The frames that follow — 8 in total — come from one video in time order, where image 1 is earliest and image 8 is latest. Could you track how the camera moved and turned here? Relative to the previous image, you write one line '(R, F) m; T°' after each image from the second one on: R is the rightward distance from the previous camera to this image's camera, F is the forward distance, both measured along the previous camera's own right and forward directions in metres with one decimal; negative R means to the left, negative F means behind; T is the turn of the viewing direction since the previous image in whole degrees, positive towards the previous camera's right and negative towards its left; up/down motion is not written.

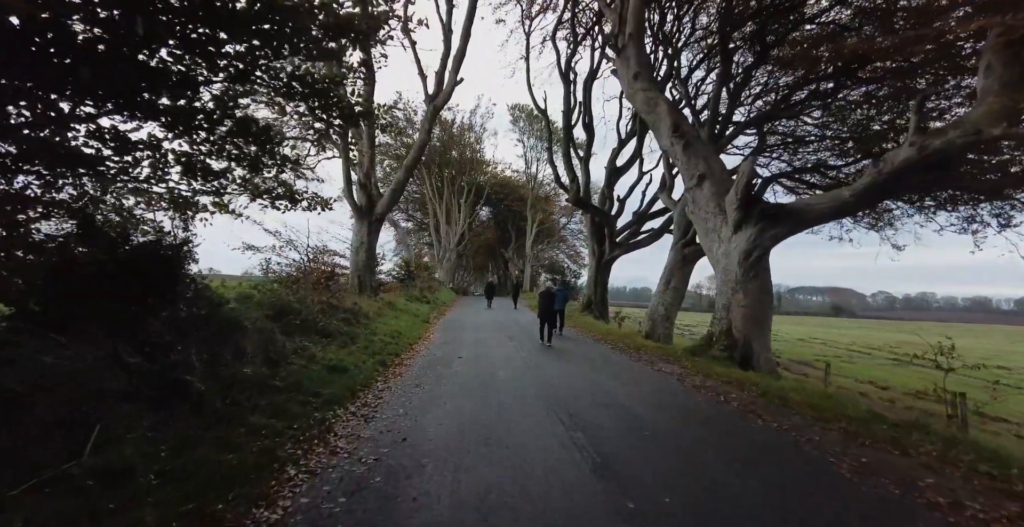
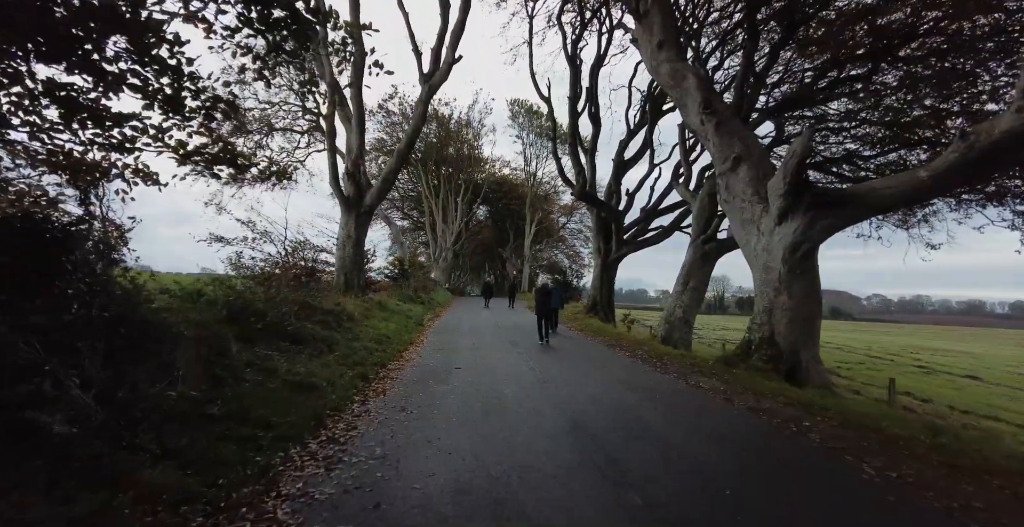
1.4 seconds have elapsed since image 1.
(-0.3, +1.7) m; +1°
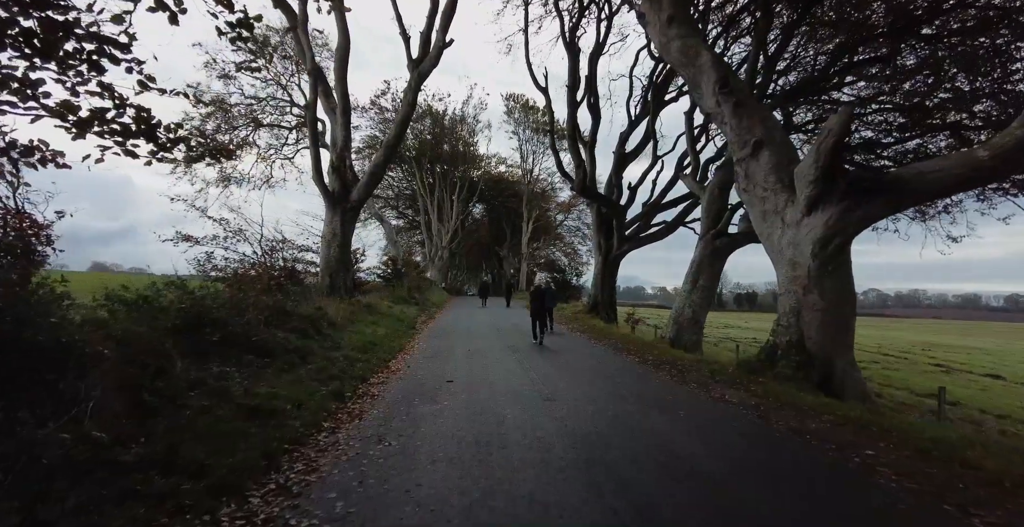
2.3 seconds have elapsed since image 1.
(0.0, +1.1) m; 0°
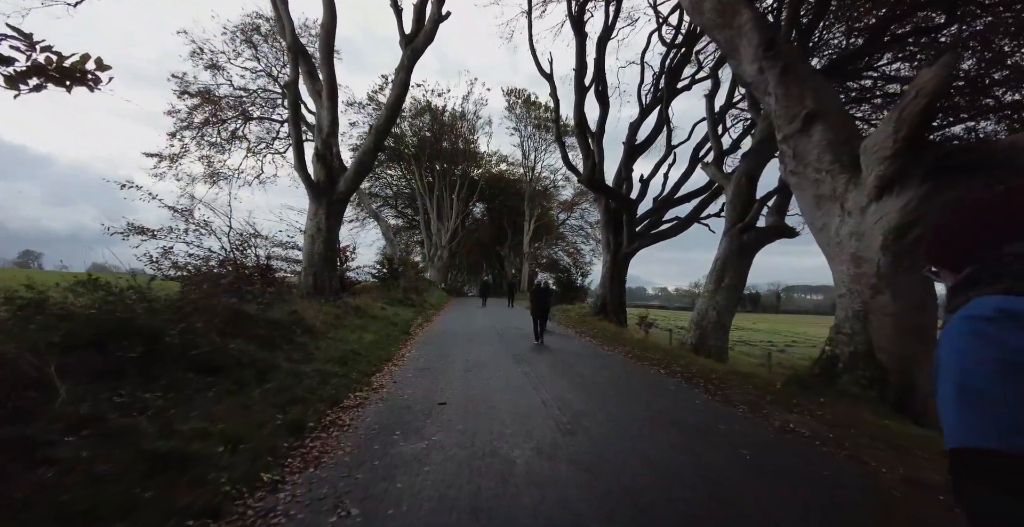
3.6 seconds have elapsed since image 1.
(-0.1, +1.6) m; 0°
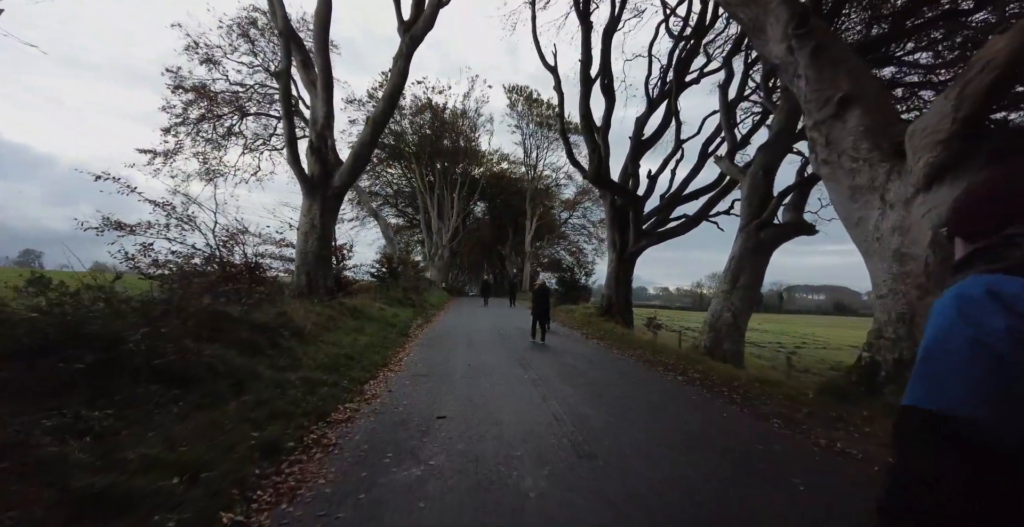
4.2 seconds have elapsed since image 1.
(-0.1, +0.7) m; 0°
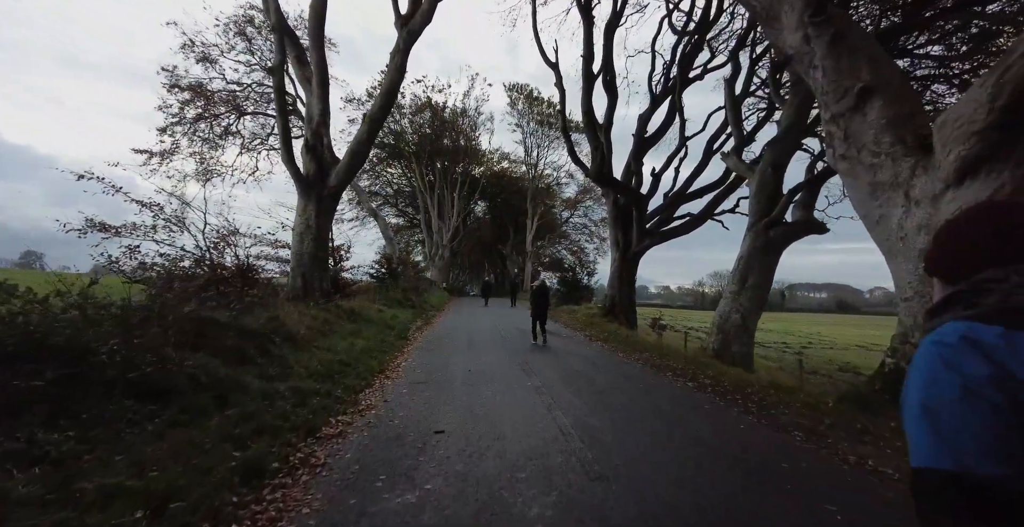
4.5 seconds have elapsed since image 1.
(0.0, +0.4) m; 0°
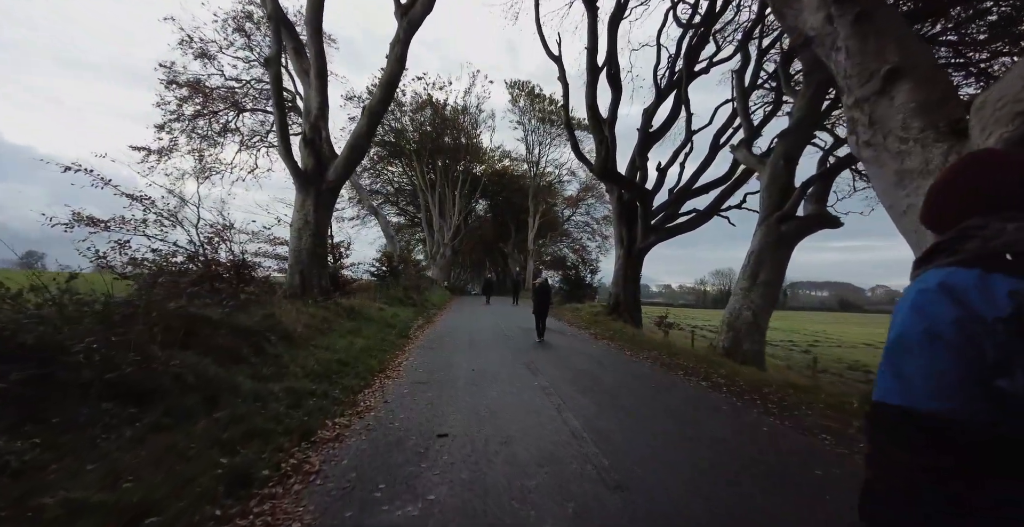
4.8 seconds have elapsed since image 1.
(-0.1, +0.4) m; 0°
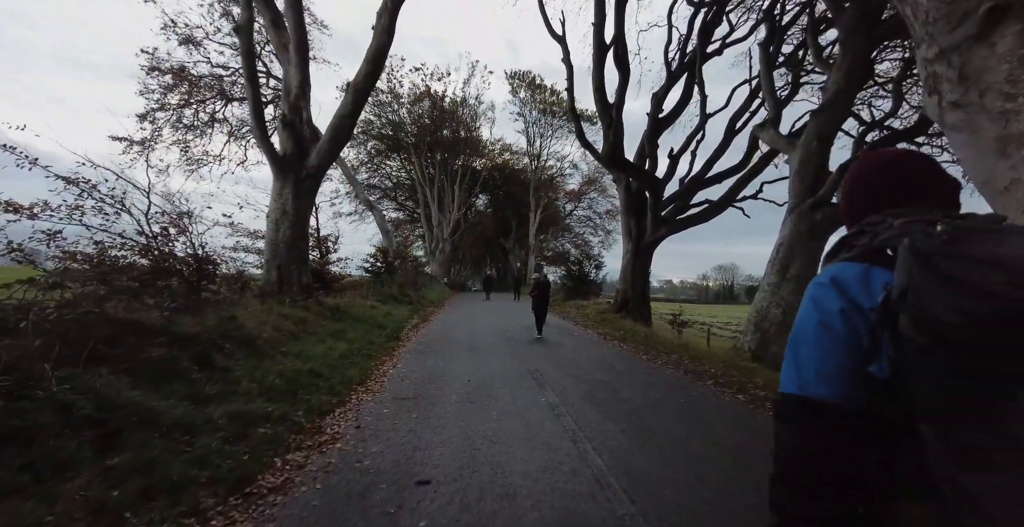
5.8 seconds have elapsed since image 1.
(0.0, +1.3) m; 0°
